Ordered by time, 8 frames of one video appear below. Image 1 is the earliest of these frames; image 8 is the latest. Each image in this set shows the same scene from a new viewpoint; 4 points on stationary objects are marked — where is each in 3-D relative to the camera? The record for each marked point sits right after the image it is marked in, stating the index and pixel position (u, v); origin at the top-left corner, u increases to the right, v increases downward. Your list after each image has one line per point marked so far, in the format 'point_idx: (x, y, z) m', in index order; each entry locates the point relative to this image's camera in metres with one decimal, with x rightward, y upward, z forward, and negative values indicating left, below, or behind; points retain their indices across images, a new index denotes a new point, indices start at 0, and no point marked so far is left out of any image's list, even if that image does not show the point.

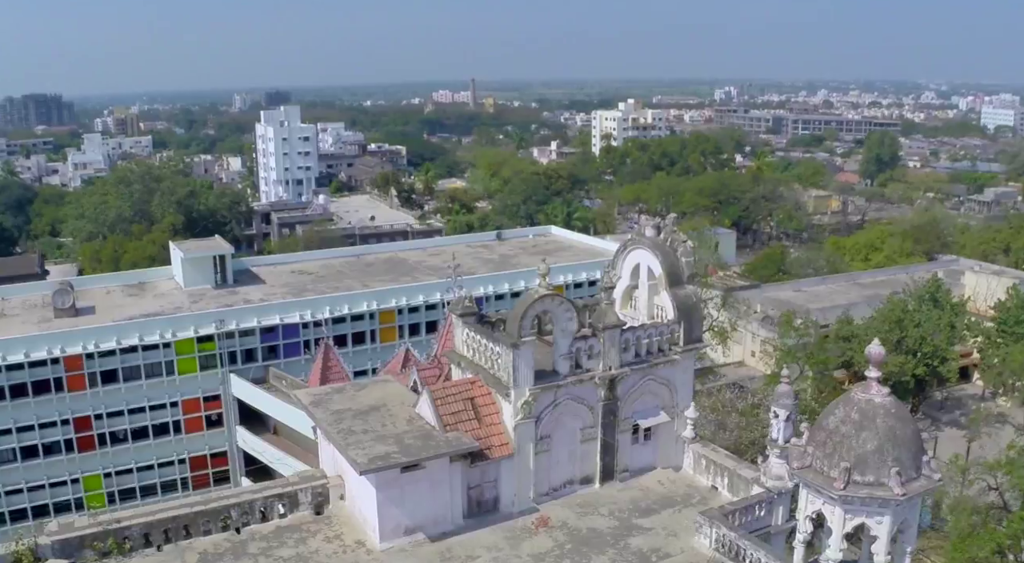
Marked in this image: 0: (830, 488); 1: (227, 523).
0: (+3.8, -2.3, +11.2) m
1: (-4.7, -4.0, +14.6) m
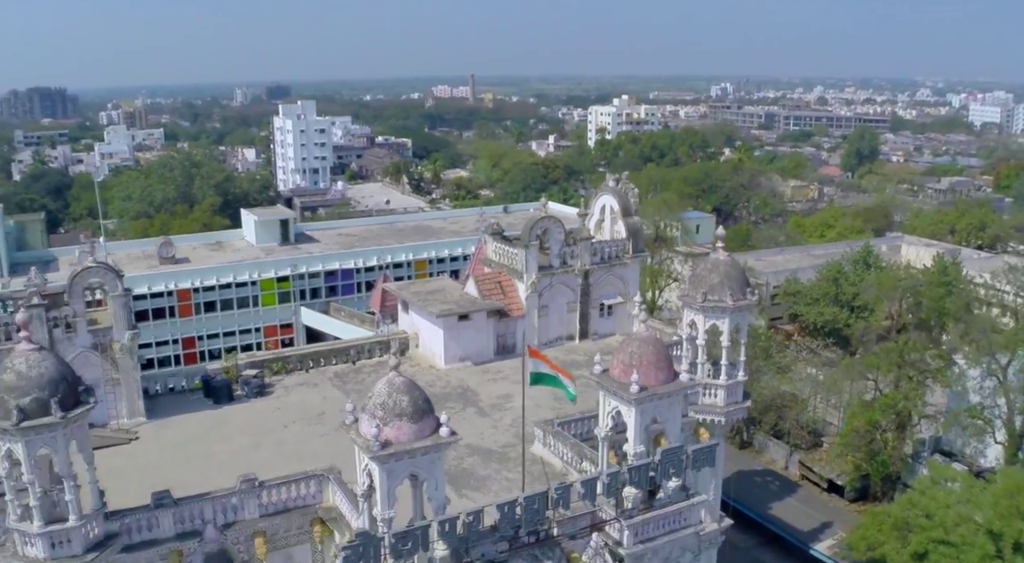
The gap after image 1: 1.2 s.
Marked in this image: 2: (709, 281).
0: (+4.1, -0.4, +20.2) m
1: (-4.3, -2.1, +23.6) m
2: (+4.4, 0.0, +20.2) m
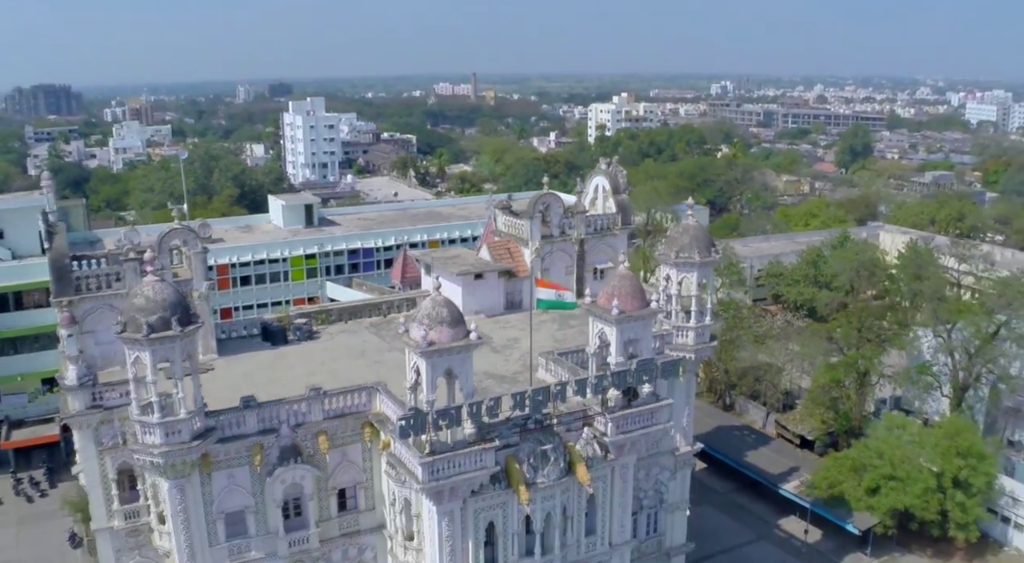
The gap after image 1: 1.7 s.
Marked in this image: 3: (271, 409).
0: (+4.3, +0.7, +24.5) m
1: (-4.1, -1.0, +27.9) m
2: (+4.6, +1.1, +24.5) m
3: (-5.3, -2.8, +20.2) m
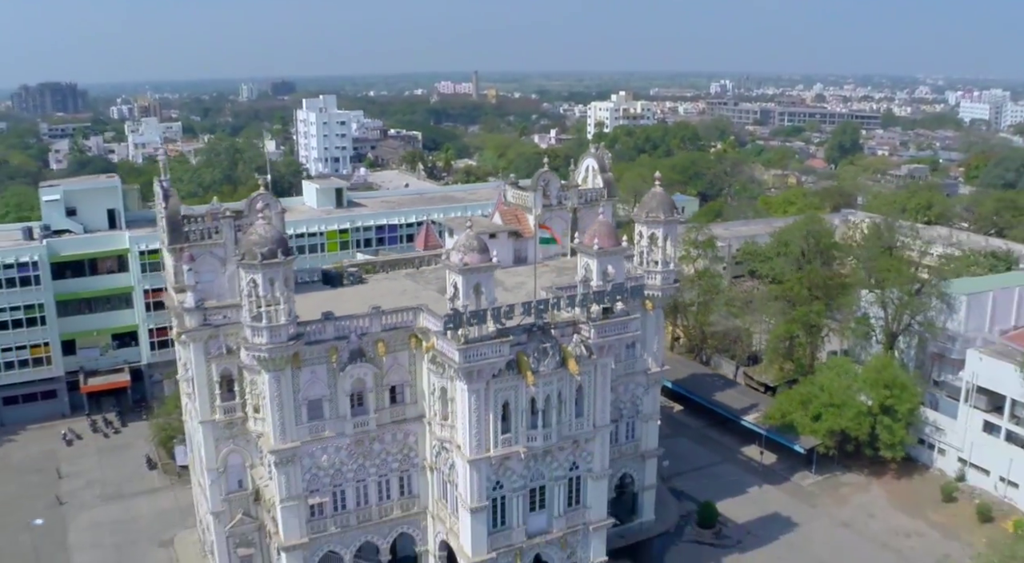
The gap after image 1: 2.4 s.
0: (+4.6, +2.3, +31.4) m
1: (-3.8, +0.7, +34.8) m
2: (+4.9, +2.7, +31.4) m
3: (-5.1, -1.2, +27.1) m
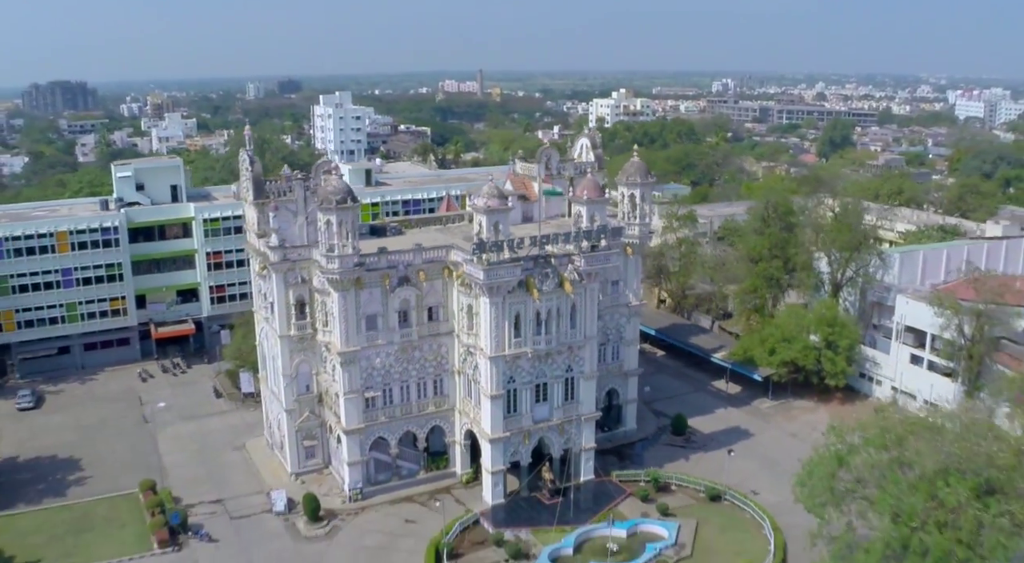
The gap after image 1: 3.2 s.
0: (+5.0, +4.5, +39.6) m
1: (-3.4, +2.9, +43.0) m
2: (+5.3, +4.9, +39.6) m
3: (-4.7, +1.1, +35.3) m
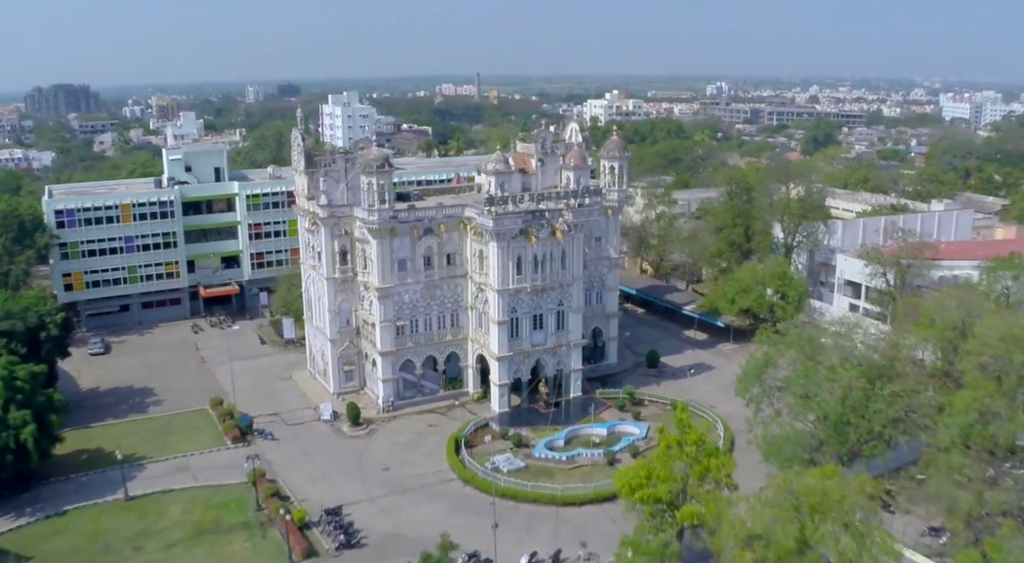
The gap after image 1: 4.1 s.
0: (+5.1, +7.0, +48.4) m
1: (-3.3, +5.4, +51.8) m
2: (+5.5, +7.4, +48.4) m
3: (-4.5, +3.6, +44.1) m
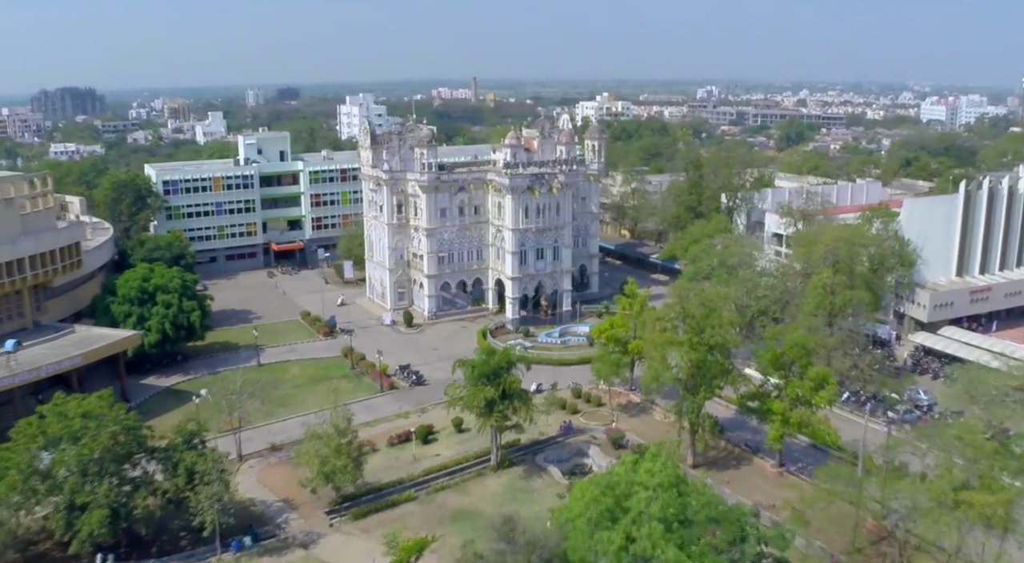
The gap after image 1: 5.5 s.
0: (+5.8, +11.1, +66.1) m
1: (-2.7, +9.4, +69.5) m
2: (+6.1, +11.5, +66.2) m
3: (-3.9, +7.6, +61.8) m
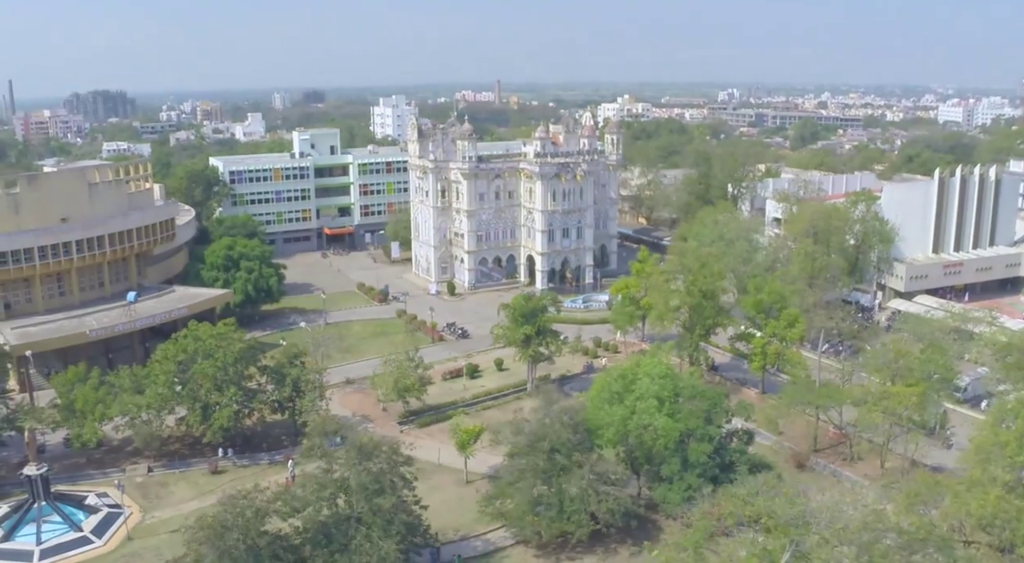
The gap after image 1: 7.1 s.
0: (+8.2, +13.1, +75.3) m
1: (-0.2, +11.5, +78.8) m
2: (+8.5, +13.5, +75.3) m
3: (-1.5, +9.7, +71.2) m
